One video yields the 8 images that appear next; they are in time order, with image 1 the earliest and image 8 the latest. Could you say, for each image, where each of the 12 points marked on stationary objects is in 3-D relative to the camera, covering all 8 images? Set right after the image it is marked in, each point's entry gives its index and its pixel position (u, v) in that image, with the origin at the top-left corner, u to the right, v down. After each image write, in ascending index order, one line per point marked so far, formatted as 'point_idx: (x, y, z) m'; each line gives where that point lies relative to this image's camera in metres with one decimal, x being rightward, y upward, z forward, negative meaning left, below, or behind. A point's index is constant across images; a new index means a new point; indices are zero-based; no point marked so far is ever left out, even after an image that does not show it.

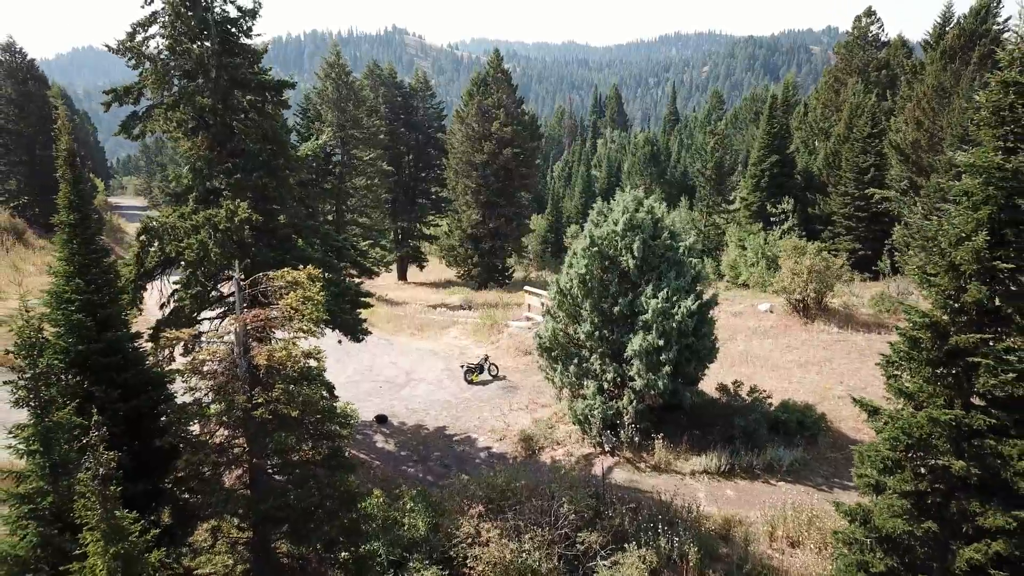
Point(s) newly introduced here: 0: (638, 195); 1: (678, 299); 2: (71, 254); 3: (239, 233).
0: (+2.9, +2.2, +11.4) m
1: (+3.8, -0.3, +11.1) m
2: (-6.3, +0.5, +7.2) m
3: (-5.6, +1.1, +10.2) m
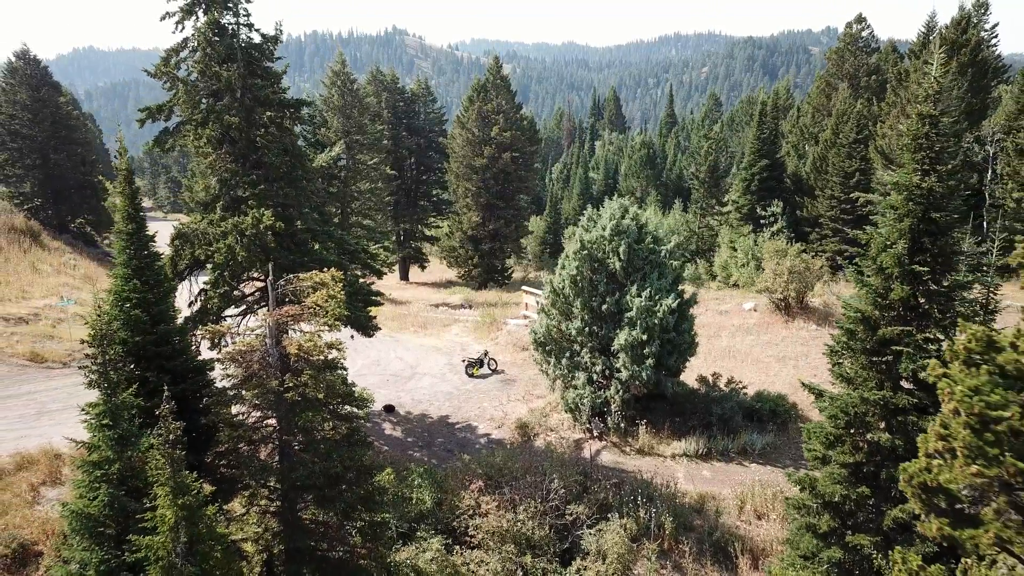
0: (+2.8, +2.2, +12.5) m
1: (+3.7, -0.3, +12.2) m
2: (-6.4, +0.5, +8.3) m
3: (-5.7, +1.1, +11.3) m
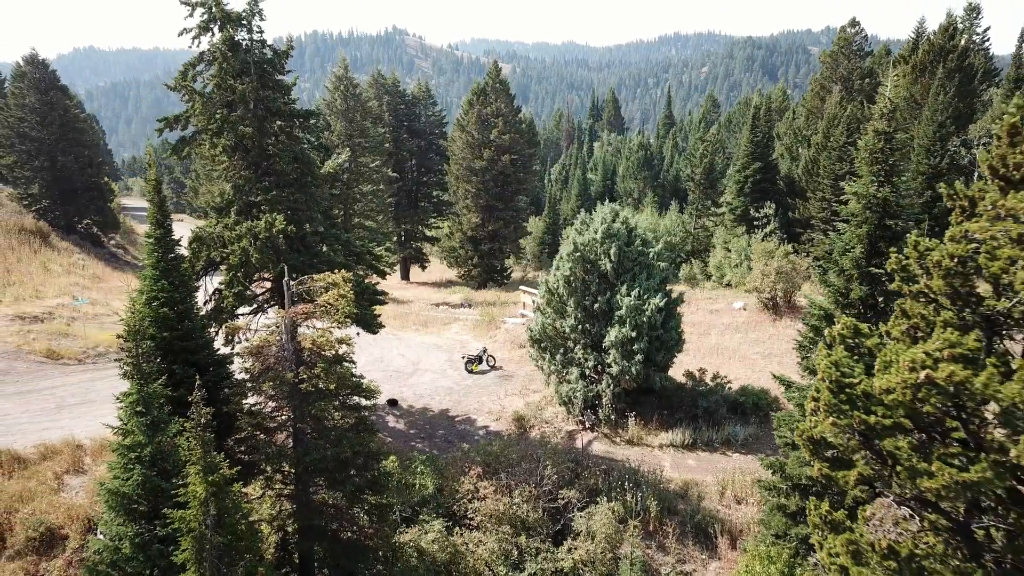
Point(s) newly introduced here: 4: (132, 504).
0: (+2.8, +2.2, +13.3) m
1: (+3.6, -0.3, +12.9) m
2: (-6.5, +0.5, +9.0) m
3: (-5.8, +1.1, +12.1) m
4: (-6.0, -3.4, +7.7) m
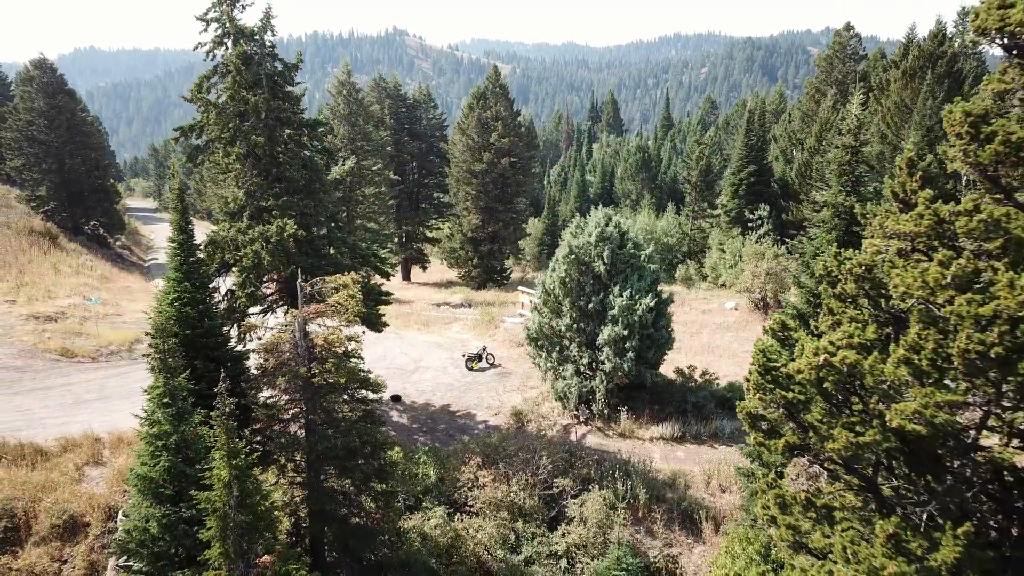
0: (+2.7, +2.2, +13.9) m
1: (+3.5, -0.3, +13.6) m
2: (-6.5, +0.5, +9.7) m
3: (-5.8, +1.1, +12.7) m
4: (-6.0, -3.4, +8.4) m
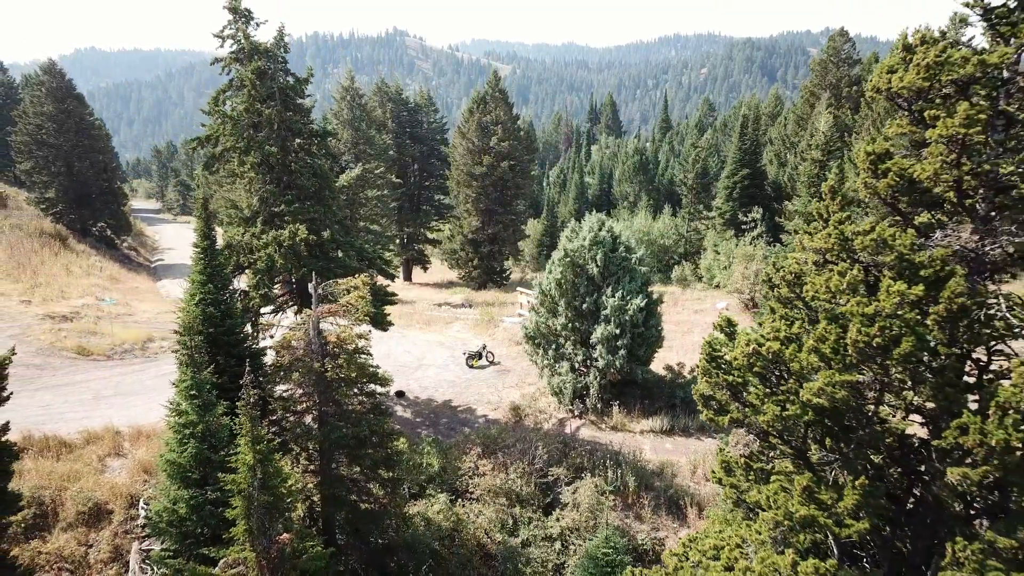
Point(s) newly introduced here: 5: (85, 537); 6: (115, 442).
0: (+2.7, +2.1, +14.7) m
1: (+3.5, -0.3, +14.4) m
2: (-6.6, +0.5, +10.5) m
3: (-5.9, +1.1, +13.5) m
4: (-6.1, -3.5, +9.2) m
5: (-10.6, -6.2, +12.2) m
6: (-12.2, -4.7, +15.0) m
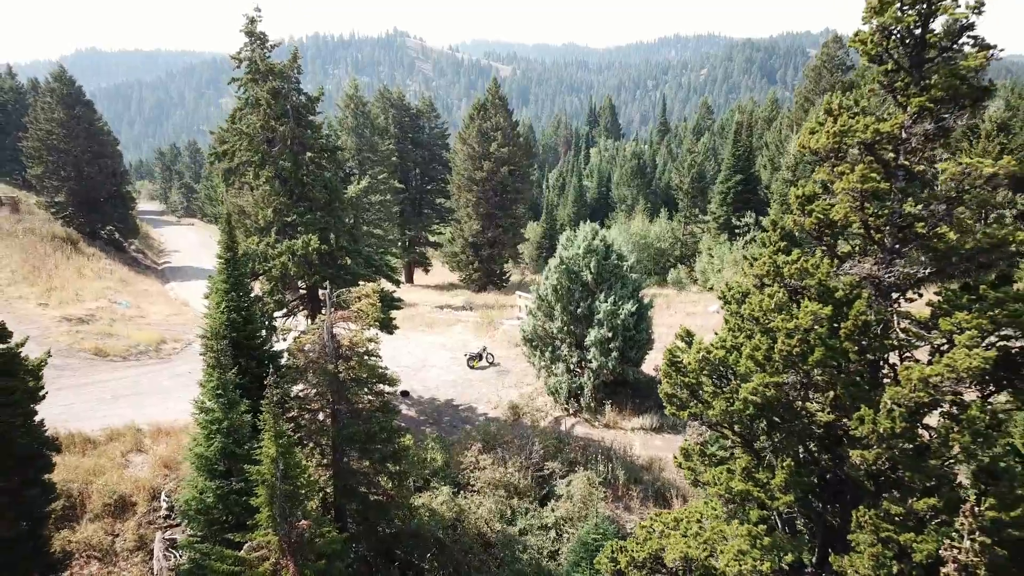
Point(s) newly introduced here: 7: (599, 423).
0: (+2.6, +1.9, +15.6) m
1: (+3.5, -0.5, +15.3) m
2: (-6.6, +0.3, +11.4) m
3: (-5.9, +0.9, +14.4) m
4: (-6.1, -3.6, +10.1) m
5: (-10.7, -6.4, +13.1) m
6: (-12.2, -4.9, +15.9) m
7: (+2.8, -4.4, +15.7) m
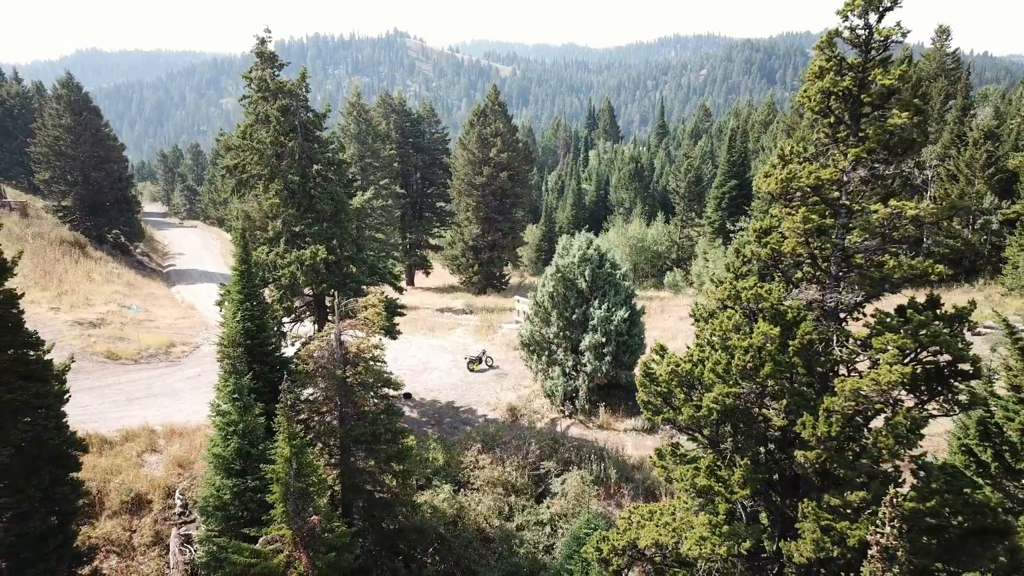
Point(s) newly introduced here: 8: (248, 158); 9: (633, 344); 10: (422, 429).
0: (+2.6, +1.7, +16.3) m
1: (+3.4, -0.7, +16.0) m
2: (-6.7, 0.0, +12.1) m
3: (-6.0, +0.7, +15.1) m
4: (-6.2, -3.9, +10.8) m
5: (-10.7, -6.6, +13.8) m
6: (-12.3, -5.1, +16.7) m
7: (+2.7, -4.6, +16.4) m
8: (-8.4, +4.1, +15.5) m
9: (+4.0, -1.9, +16.3) m
10: (-2.9, -4.7, +16.3) m
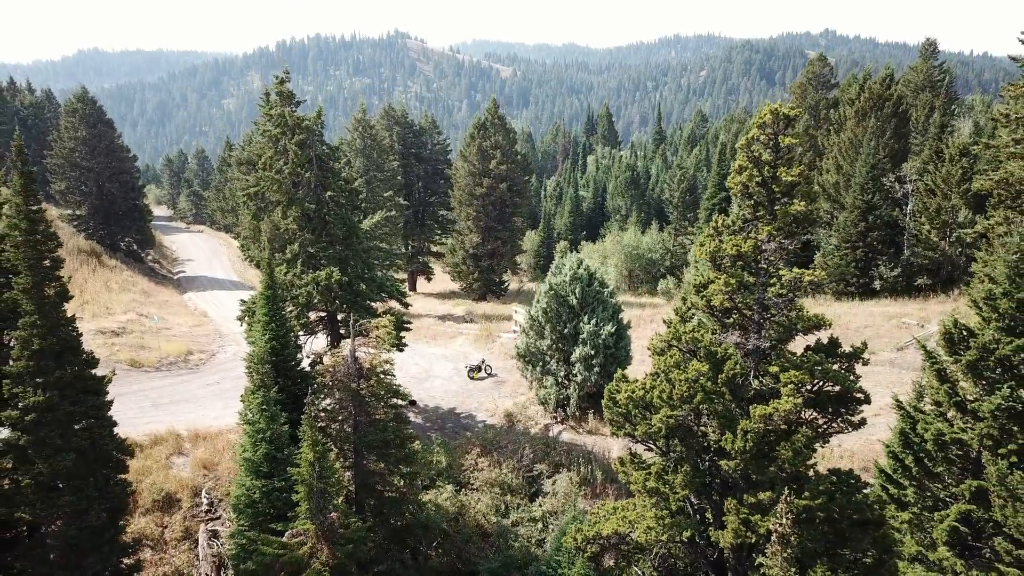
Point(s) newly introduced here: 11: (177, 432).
0: (+2.4, +1.1, +17.8) m
1: (+3.3, -1.3, +17.5) m
2: (-6.8, -0.6, +13.6) m
3: (-6.1, +0.1, +16.6) m
4: (-6.3, -4.5, +12.3) m
5: (-10.9, -7.2, +15.3) m
6: (-12.4, -5.7, +18.1) m
7: (+2.6, -5.2, +17.9) m
8: (-8.5, +3.5, +17.0) m
9: (+3.9, -2.5, +17.8) m
10: (-3.1, -5.3, +17.7) m
11: (-12.9, -5.6, +18.8) m
